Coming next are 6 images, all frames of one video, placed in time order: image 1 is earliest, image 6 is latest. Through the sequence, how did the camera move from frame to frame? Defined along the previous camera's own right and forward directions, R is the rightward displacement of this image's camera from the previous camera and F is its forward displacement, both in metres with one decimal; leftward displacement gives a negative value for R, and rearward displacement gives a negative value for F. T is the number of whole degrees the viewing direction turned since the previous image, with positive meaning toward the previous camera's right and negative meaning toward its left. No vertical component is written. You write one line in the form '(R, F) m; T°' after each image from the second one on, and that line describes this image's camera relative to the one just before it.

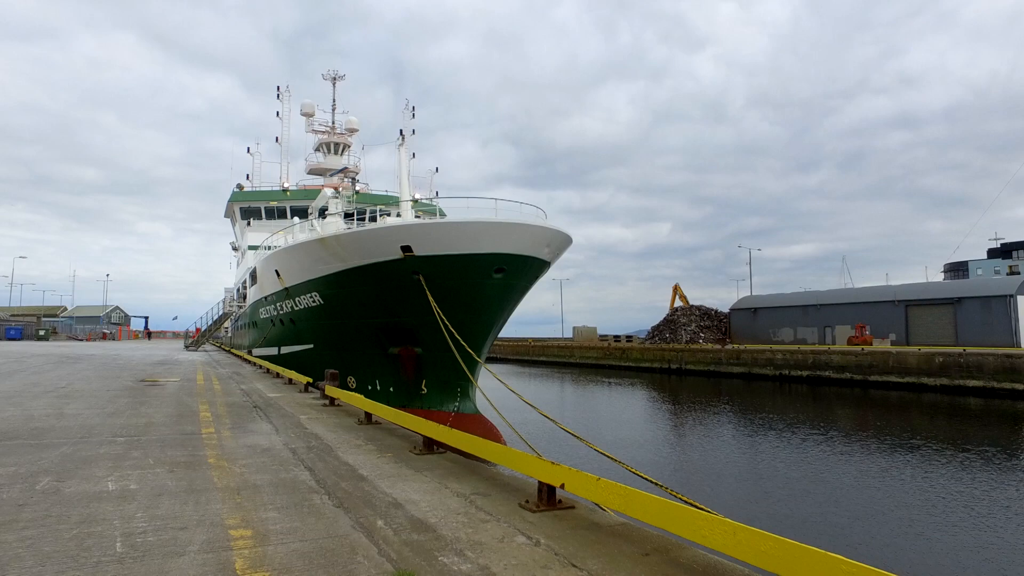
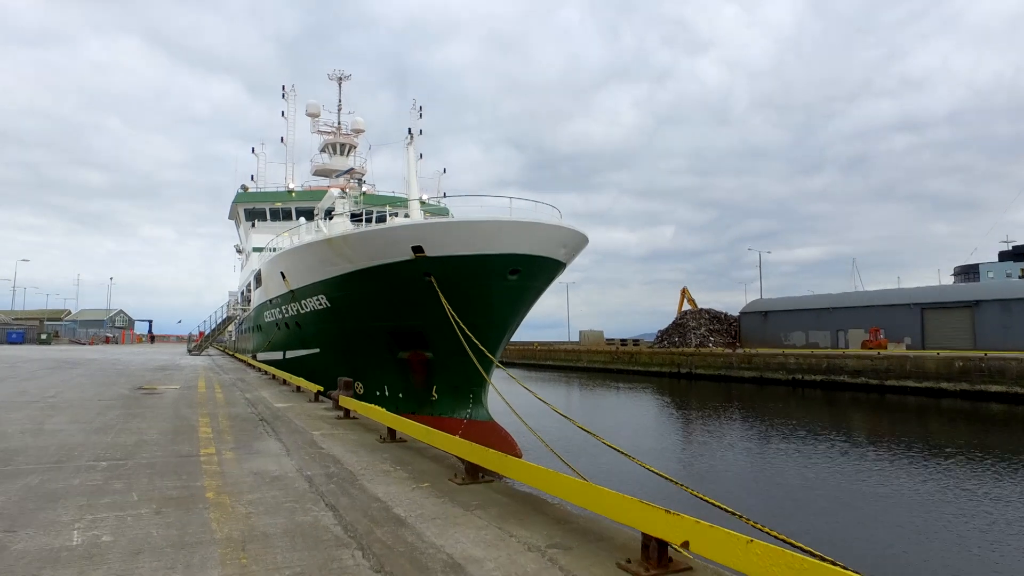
(-0.1, +0.3) m; 0°
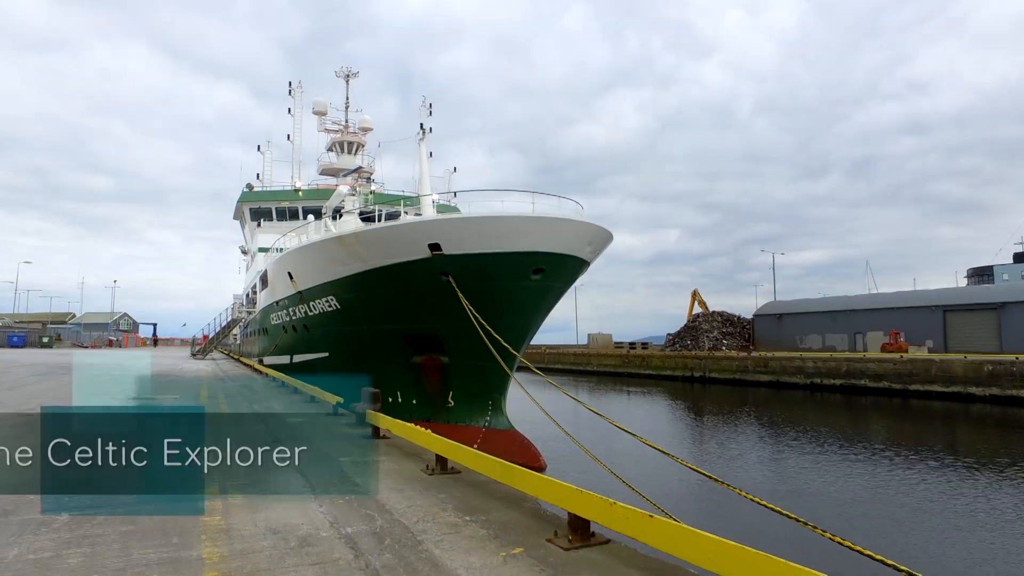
(-0.2, +0.4) m; 0°
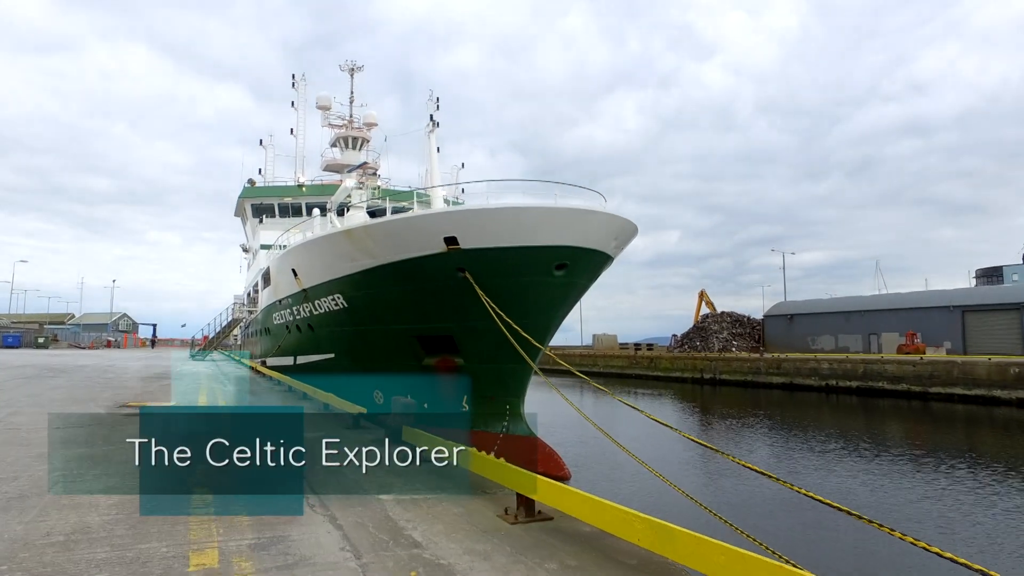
(-0.2, +0.4) m; 0°
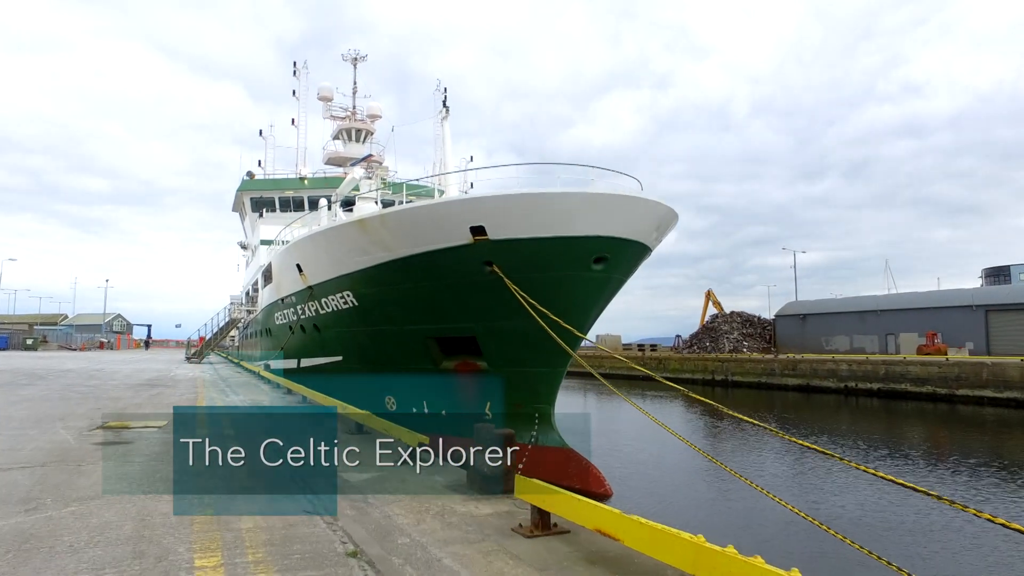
(-0.4, +0.6) m; 0°
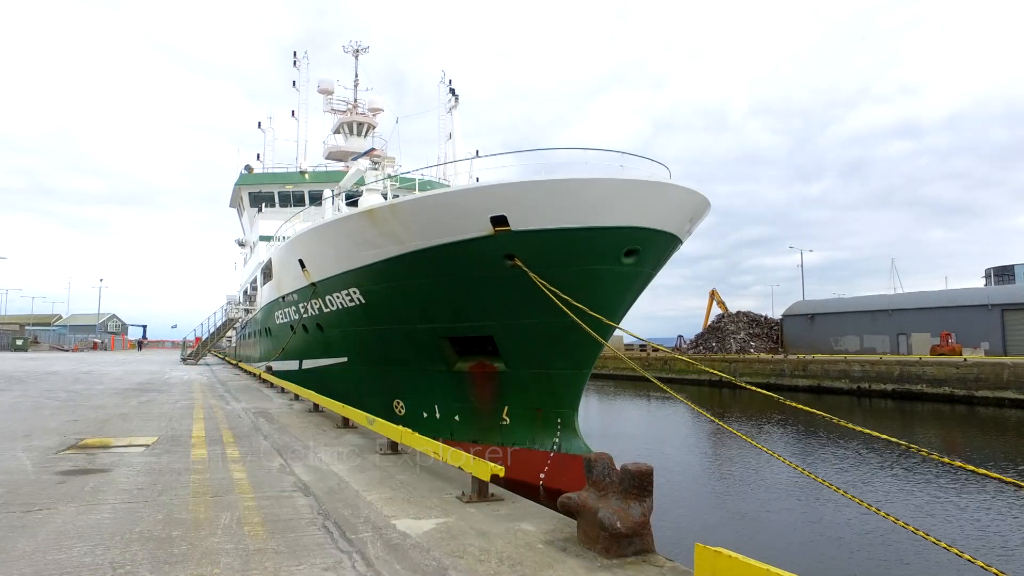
(-0.2, +0.5) m; 0°
